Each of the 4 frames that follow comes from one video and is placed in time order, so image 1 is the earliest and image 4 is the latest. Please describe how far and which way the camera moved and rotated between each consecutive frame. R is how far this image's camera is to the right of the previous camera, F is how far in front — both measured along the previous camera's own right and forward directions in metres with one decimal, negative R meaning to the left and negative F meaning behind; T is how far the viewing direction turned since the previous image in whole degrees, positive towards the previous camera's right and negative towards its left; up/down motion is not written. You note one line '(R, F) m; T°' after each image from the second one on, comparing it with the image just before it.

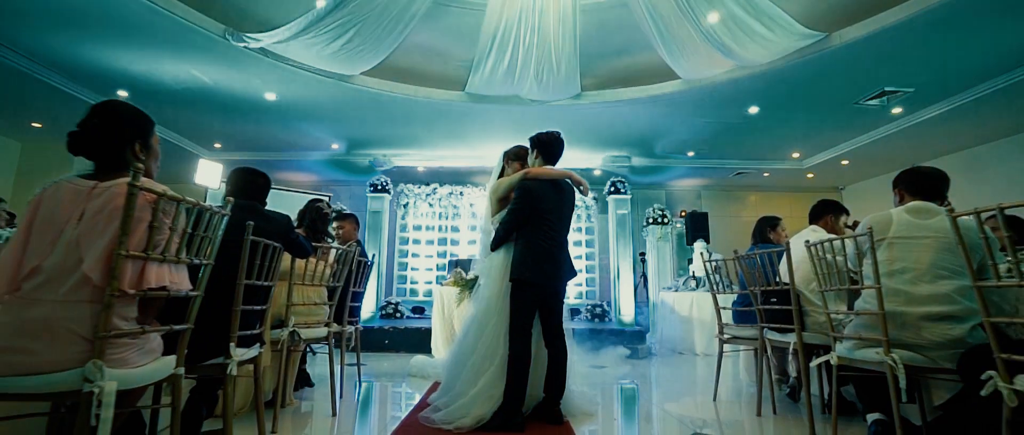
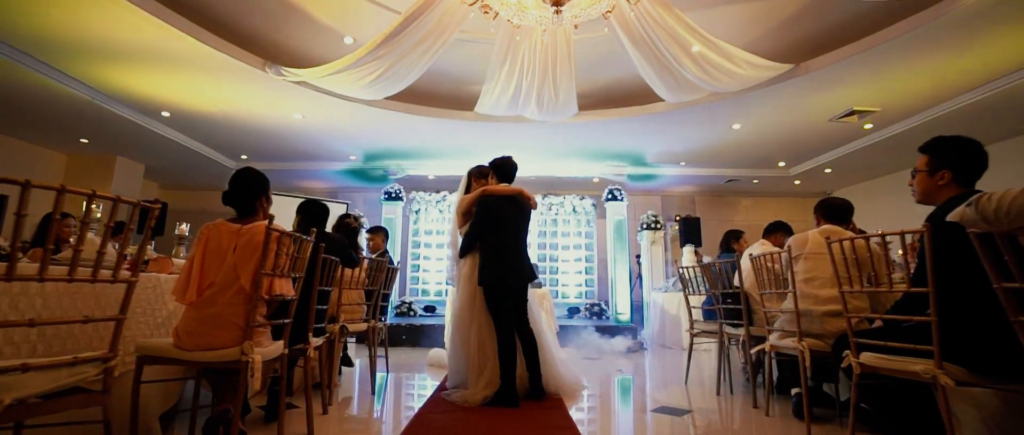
(0.0, -0.6) m; -1°
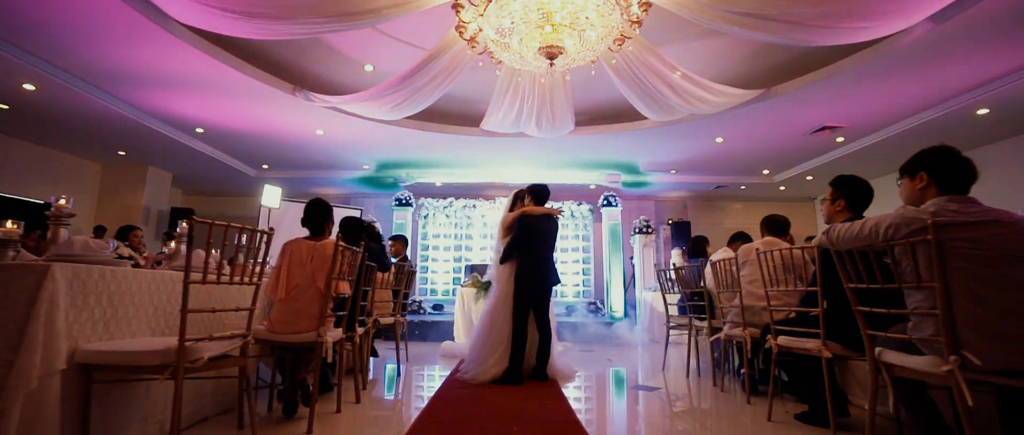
(0.0, -0.7) m; 0°
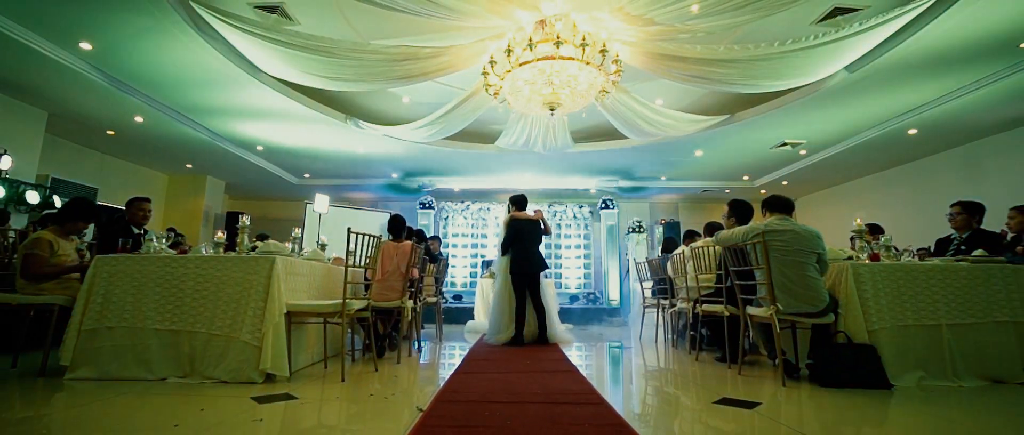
(0.0, -1.3) m; -1°
